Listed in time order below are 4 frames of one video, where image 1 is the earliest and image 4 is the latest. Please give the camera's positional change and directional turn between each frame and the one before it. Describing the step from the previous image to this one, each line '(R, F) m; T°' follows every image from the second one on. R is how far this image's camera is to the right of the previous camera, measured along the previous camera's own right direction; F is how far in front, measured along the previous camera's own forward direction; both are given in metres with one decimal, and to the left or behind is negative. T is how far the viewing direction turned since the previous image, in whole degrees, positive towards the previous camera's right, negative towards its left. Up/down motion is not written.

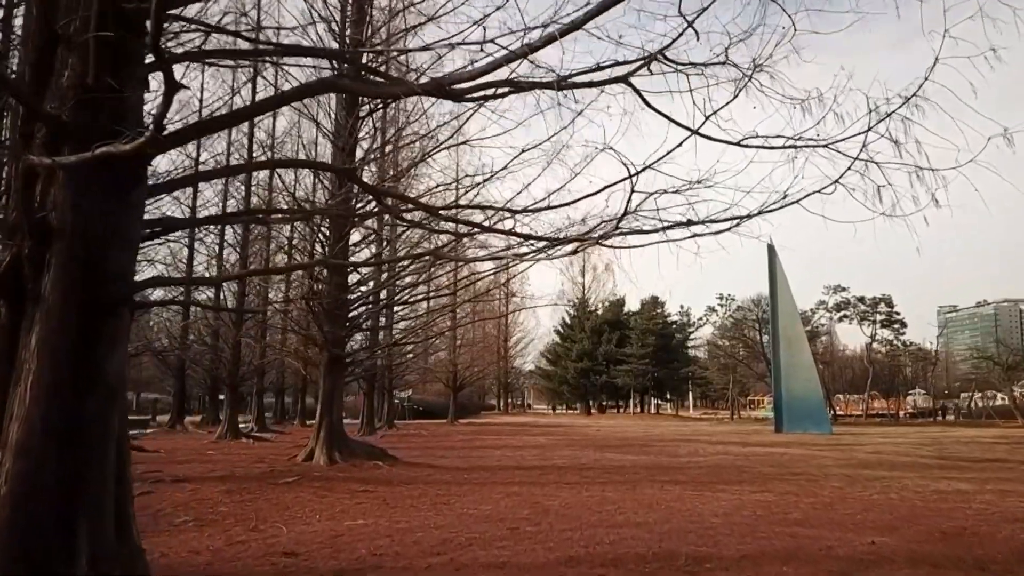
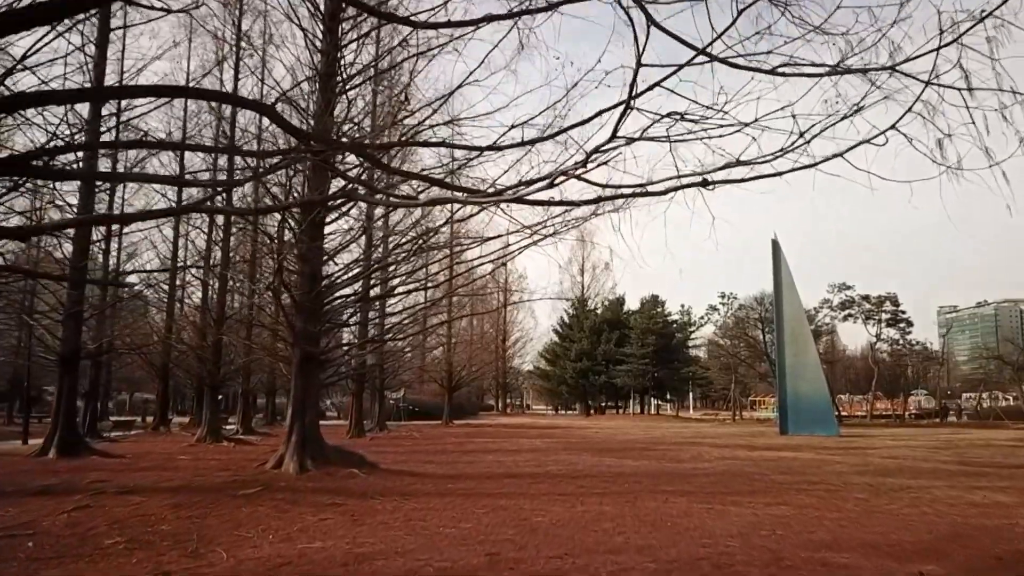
(+0.1, +0.9) m; 0°
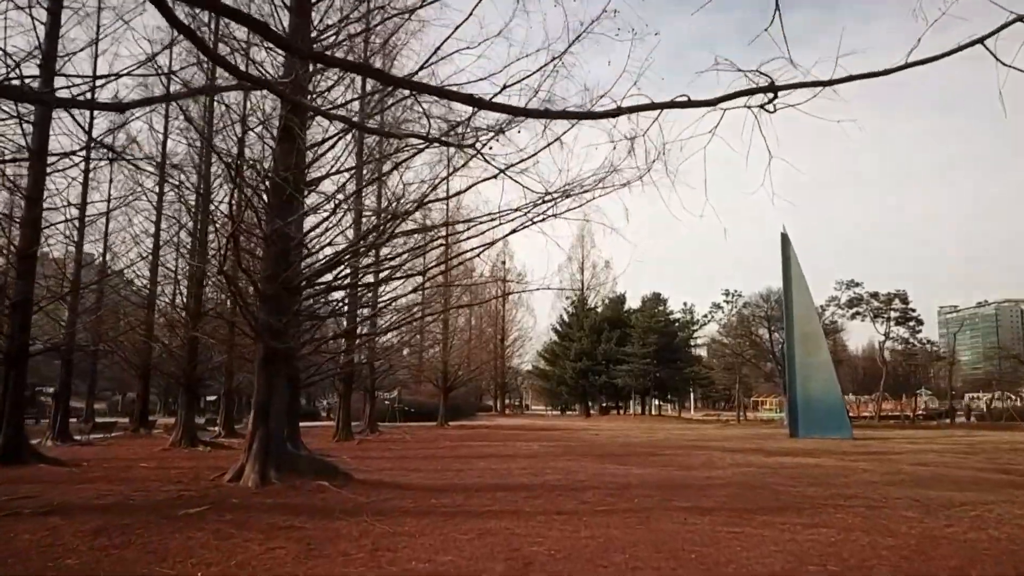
(+0.1, +1.2) m; 0°
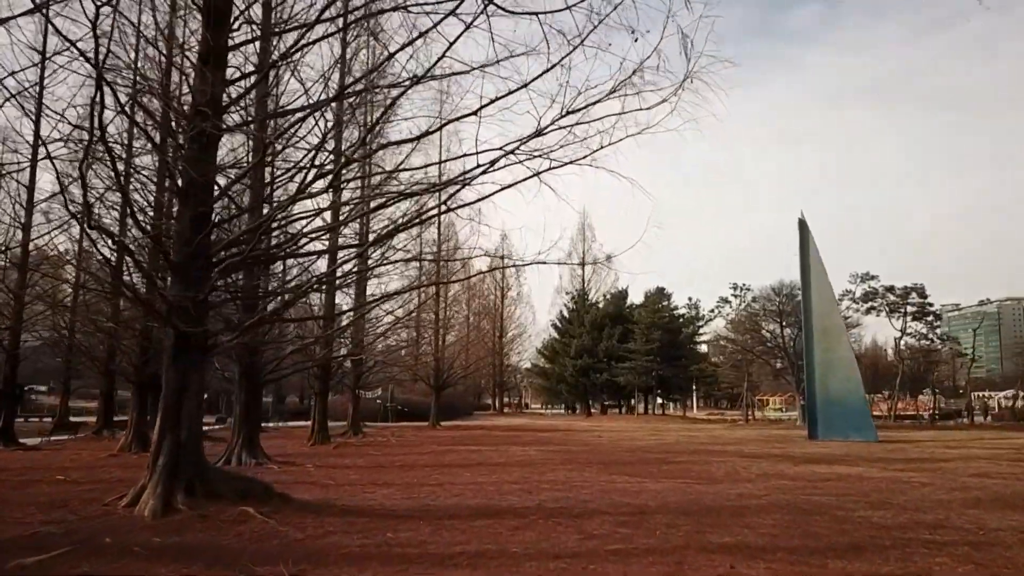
(+0.1, +1.9) m; 0°
